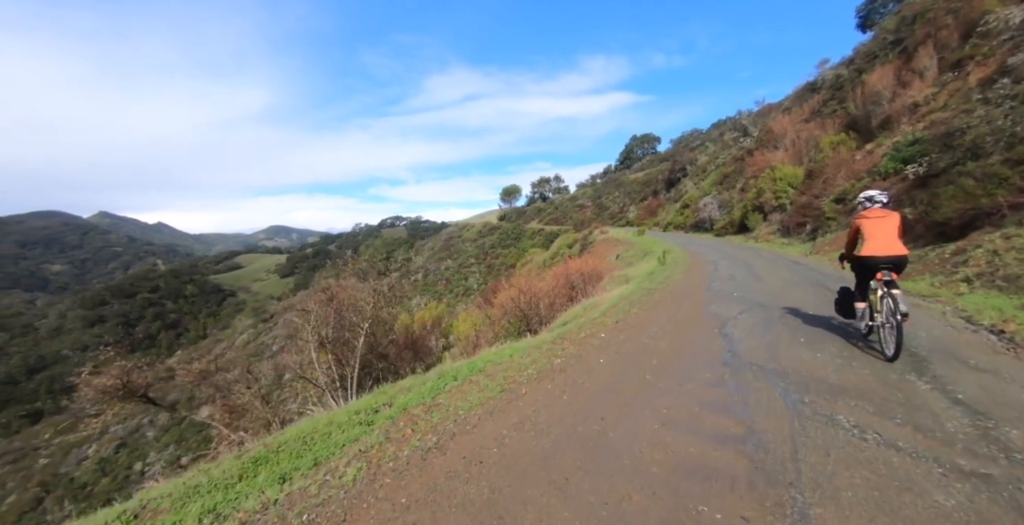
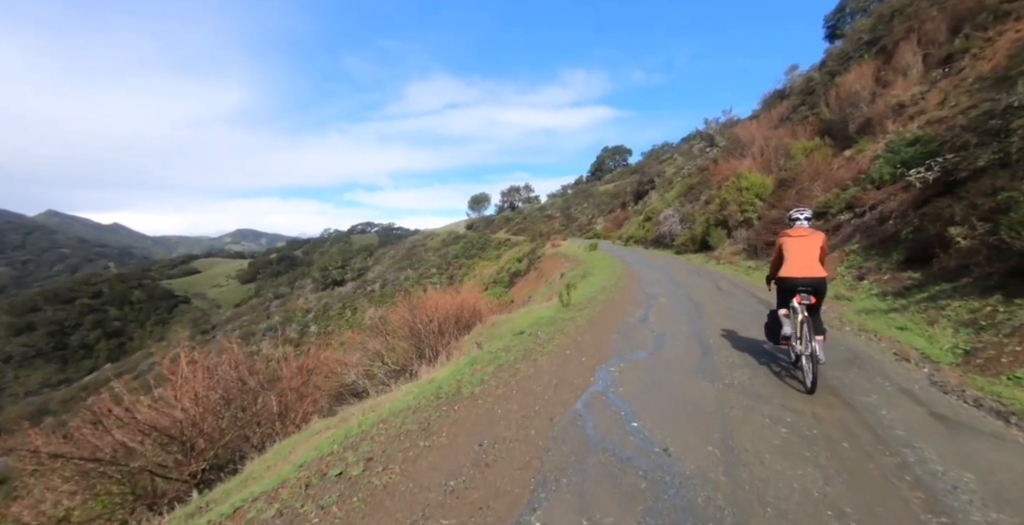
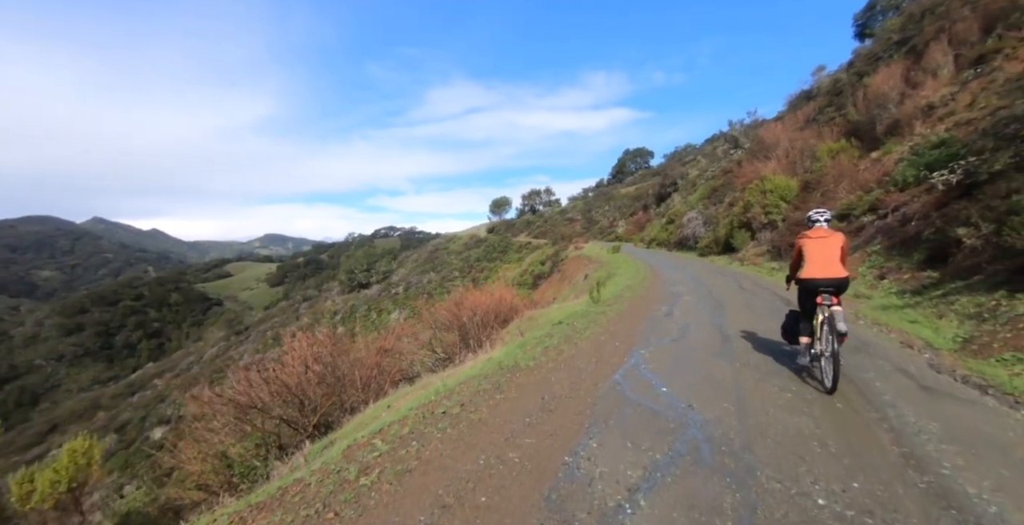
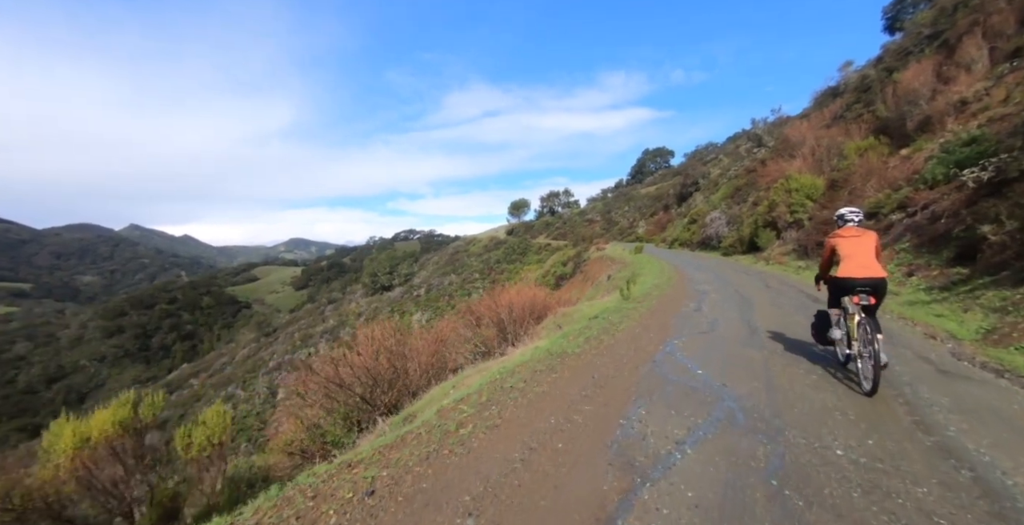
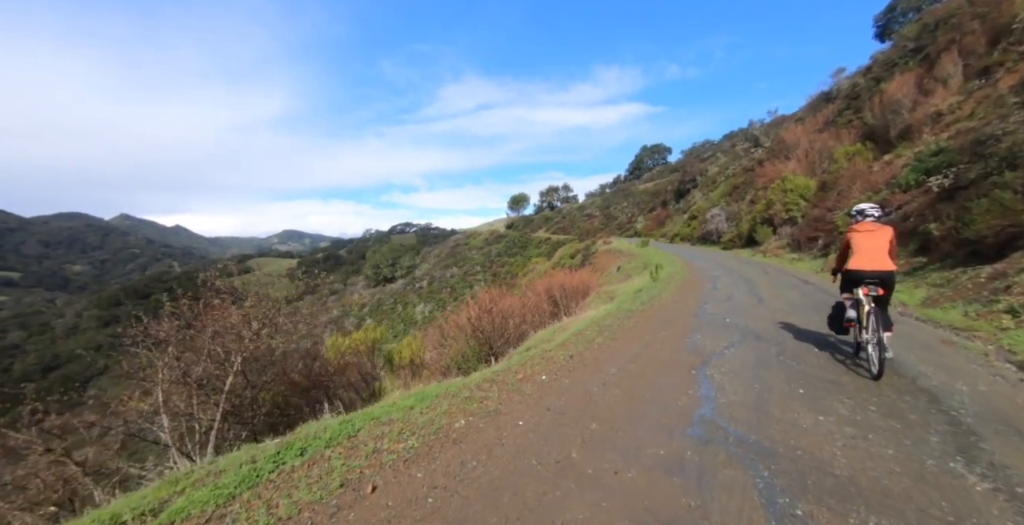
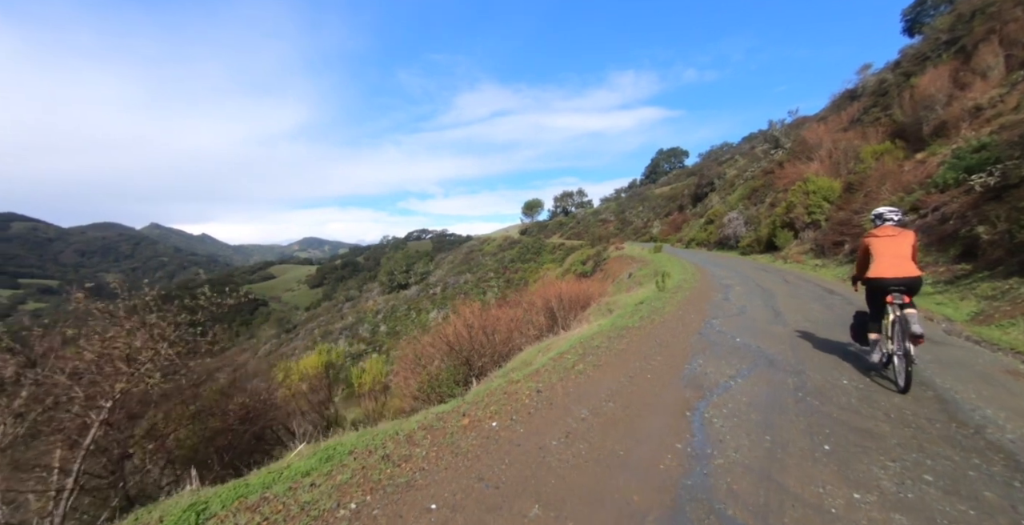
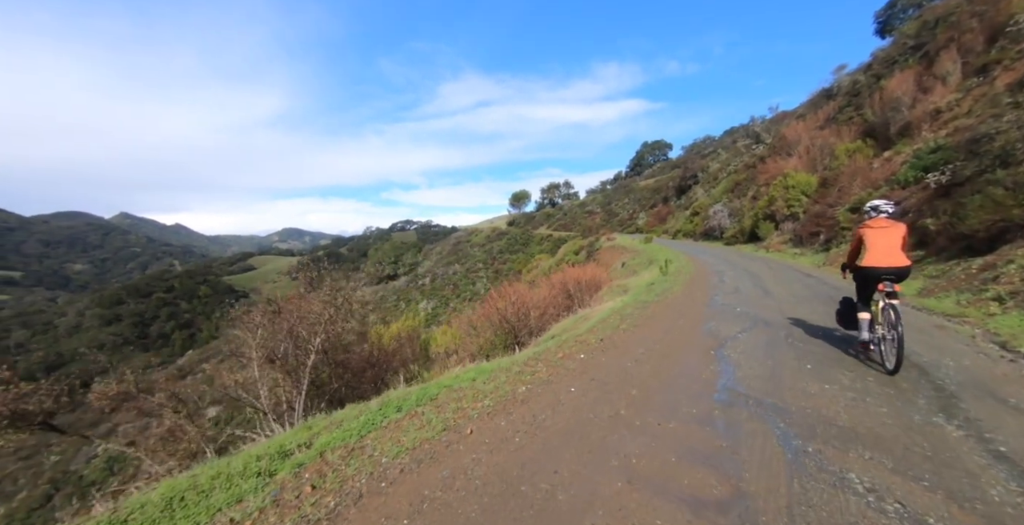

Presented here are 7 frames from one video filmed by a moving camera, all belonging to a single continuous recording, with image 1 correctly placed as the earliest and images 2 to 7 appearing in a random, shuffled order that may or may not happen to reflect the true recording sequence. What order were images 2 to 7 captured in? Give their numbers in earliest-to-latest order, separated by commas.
7, 5, 6, 4, 3, 2
